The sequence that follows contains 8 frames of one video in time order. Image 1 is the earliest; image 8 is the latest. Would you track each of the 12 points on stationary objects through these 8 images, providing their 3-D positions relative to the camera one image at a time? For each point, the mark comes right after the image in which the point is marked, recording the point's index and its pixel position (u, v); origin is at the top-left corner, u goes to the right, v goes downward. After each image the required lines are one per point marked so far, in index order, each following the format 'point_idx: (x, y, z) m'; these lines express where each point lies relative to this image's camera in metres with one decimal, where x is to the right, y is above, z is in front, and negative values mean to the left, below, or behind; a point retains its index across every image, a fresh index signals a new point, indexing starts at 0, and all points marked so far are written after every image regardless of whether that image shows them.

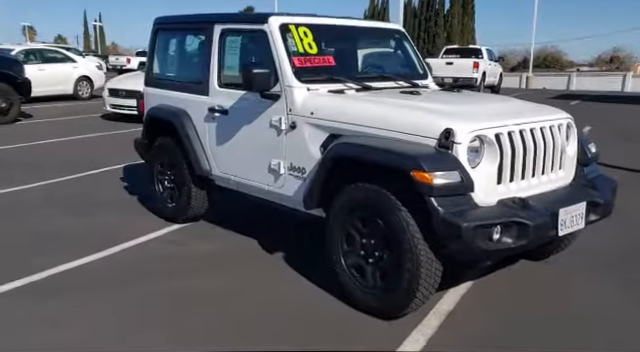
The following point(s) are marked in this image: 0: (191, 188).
0: (-1.2, -0.1, +4.7) m
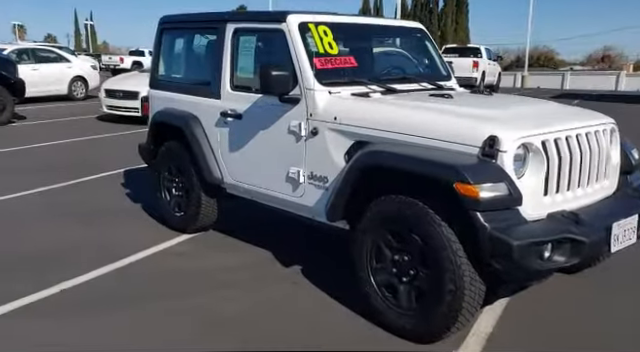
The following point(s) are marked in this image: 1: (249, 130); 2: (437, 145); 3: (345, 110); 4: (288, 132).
0: (-1.0, -0.2, +4.4) m
1: (-0.5, +0.4, +3.9) m
2: (+0.6, +0.2, +2.8) m
3: (+0.2, +0.4, +3.3) m
4: (-0.2, +0.3, +3.6) m
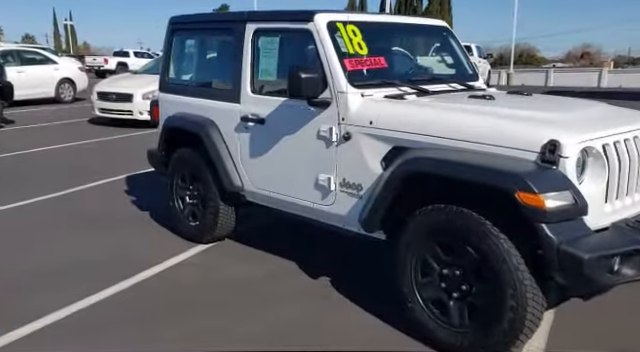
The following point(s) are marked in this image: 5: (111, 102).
0: (-0.8, -0.2, +4.2) m
1: (-0.3, +0.3, +3.8) m
2: (+0.9, +0.1, +2.6) m
3: (+0.4, +0.4, +3.1) m
4: (0.0, +0.3, +3.4) m
5: (-4.5, +1.6, +10.9) m
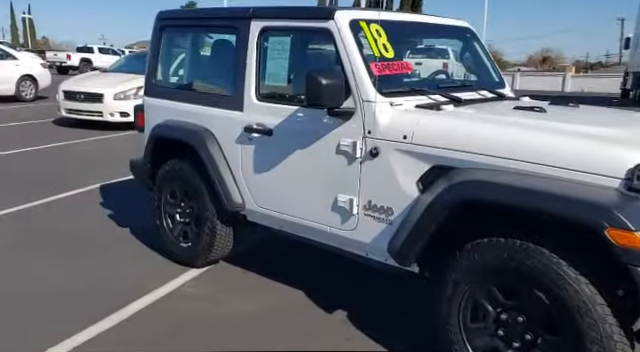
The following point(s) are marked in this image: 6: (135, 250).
0: (-0.8, -0.4, +3.7) m
1: (-0.2, +0.2, +3.3) m
2: (+1.1, 0.0, +2.2) m
3: (+0.5, +0.3, +2.7) m
4: (+0.1, +0.1, +3.0) m
5: (-4.9, +1.5, +10.1) m
6: (-1.6, -0.6, +4.3) m
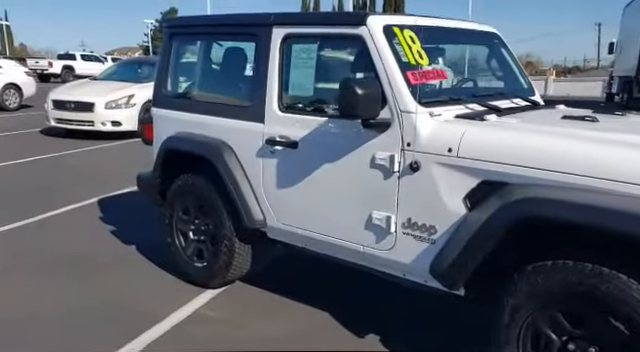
0: (-0.6, -0.5, +3.5) m
1: (-0.1, +0.1, +3.1) m
2: (+1.3, -0.1, +2.1) m
3: (+0.7, +0.2, +2.5) m
4: (+0.3, 0.0, +2.8) m
5: (-4.9, +1.3, +9.8) m
6: (-1.4, -0.8, +4.1) m
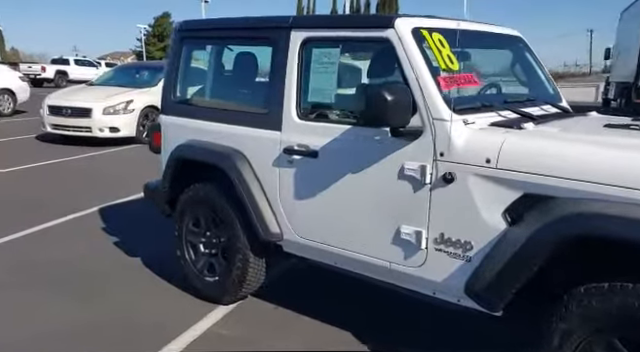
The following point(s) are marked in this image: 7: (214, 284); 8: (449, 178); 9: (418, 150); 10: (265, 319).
0: (-0.5, -0.5, +3.3) m
1: (+0.1, 0.0, +2.9) m
2: (+1.4, -0.1, +1.9) m
3: (+0.9, +0.1, +2.3) m
4: (+0.4, 0.0, +2.6) m
5: (-4.9, +1.1, +9.6) m
6: (-1.3, -0.8, +3.9) m
7: (-0.7, -0.7, +3.5) m
8: (+0.6, 0.0, +2.5) m
9: (+0.5, +0.1, +2.5) m
10: (-0.4, -0.9, +3.3) m
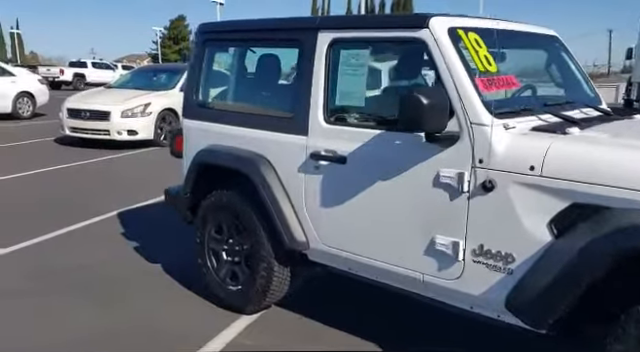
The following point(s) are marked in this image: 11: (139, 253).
0: (-0.3, -0.6, +3.2) m
1: (+0.2, 0.0, +2.8) m
2: (+1.5, -0.1, +1.7) m
3: (+1.0, +0.1, +2.2) m
4: (+0.6, 0.0, +2.5) m
5: (-4.5, +1.1, +9.6) m
6: (-1.1, -0.9, +3.8) m
7: (-0.6, -0.8, +3.4) m
8: (+0.8, 0.0, +2.3) m
9: (+0.7, +0.1, +2.4) m
10: (-0.2, -1.0, +3.2) m
11: (-1.7, -0.7, +4.5) m
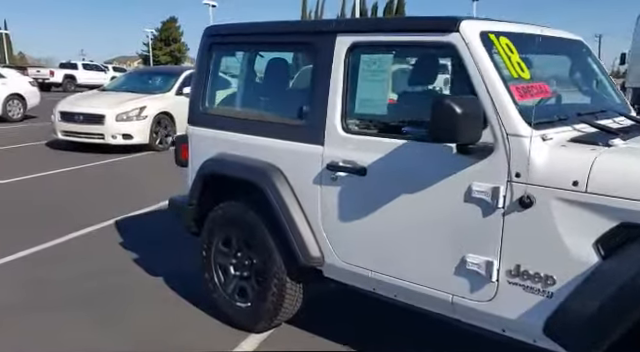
0: (-0.2, -0.6, +3.0) m
1: (+0.3, -0.1, +2.6) m
2: (+1.7, -0.2, +1.6) m
3: (+1.1, 0.0, +2.0) m
4: (+0.7, -0.1, +2.3) m
5: (-4.5, +1.0, +9.3) m
6: (-1.0, -0.9, +3.6) m
7: (-0.5, -0.9, +3.2) m
8: (+0.9, -0.1, +2.2) m
9: (+0.8, 0.0, +2.2) m
10: (-0.1, -1.0, +3.0) m
11: (-1.6, -0.8, +4.3) m
